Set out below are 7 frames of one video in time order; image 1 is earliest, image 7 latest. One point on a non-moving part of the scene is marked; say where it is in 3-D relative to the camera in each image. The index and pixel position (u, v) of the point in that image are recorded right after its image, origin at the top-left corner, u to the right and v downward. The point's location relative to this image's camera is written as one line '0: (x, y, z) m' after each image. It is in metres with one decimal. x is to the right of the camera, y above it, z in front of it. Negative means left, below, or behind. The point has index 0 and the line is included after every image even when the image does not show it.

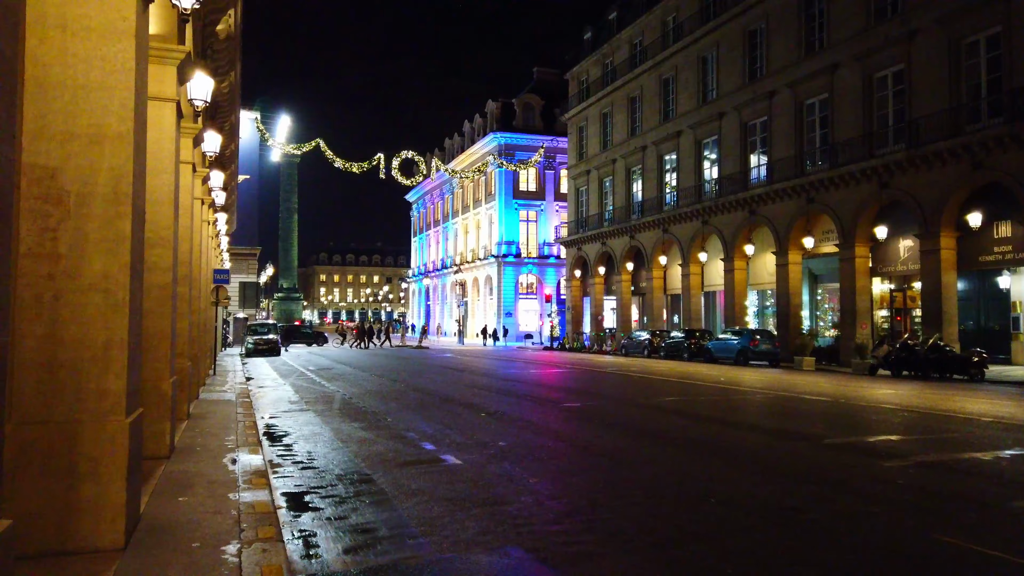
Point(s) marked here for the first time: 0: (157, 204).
0: (-4.0, +0.9, +8.8) m
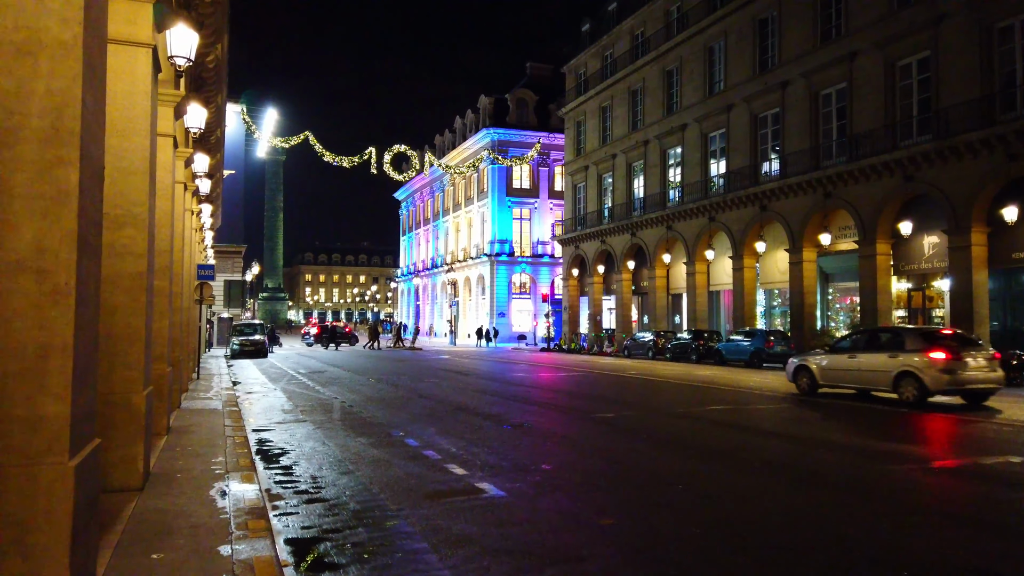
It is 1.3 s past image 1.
0: (-3.5, +1.0, +7.1) m
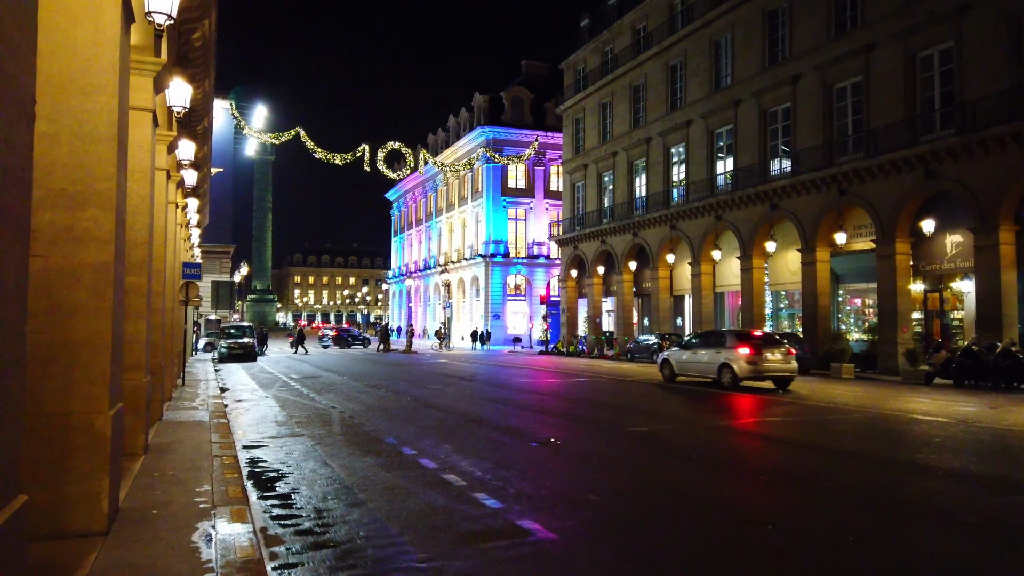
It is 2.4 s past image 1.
0: (-3.1, +1.1, +5.7) m
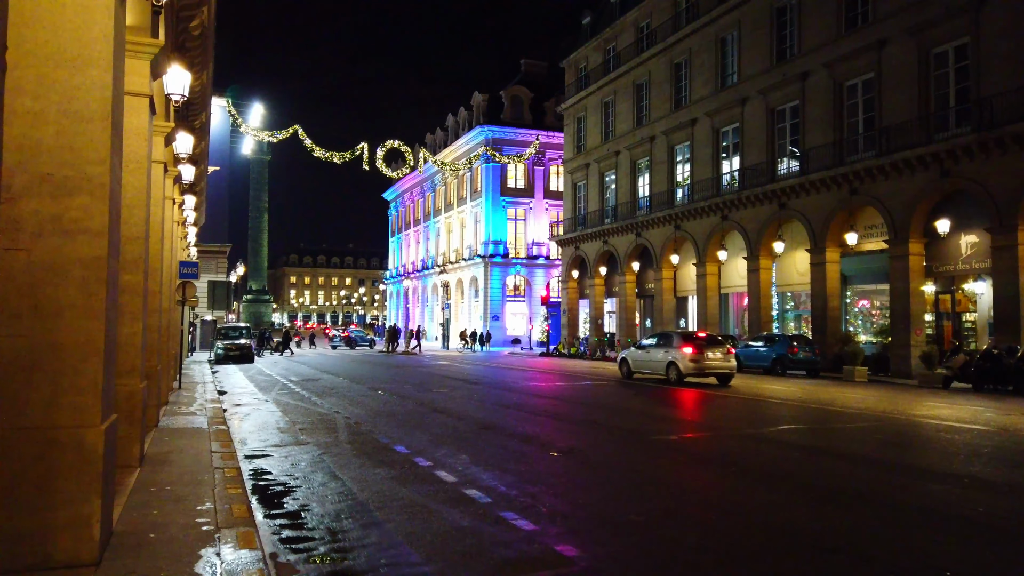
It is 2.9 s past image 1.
0: (-2.8, +1.1, +5.1) m
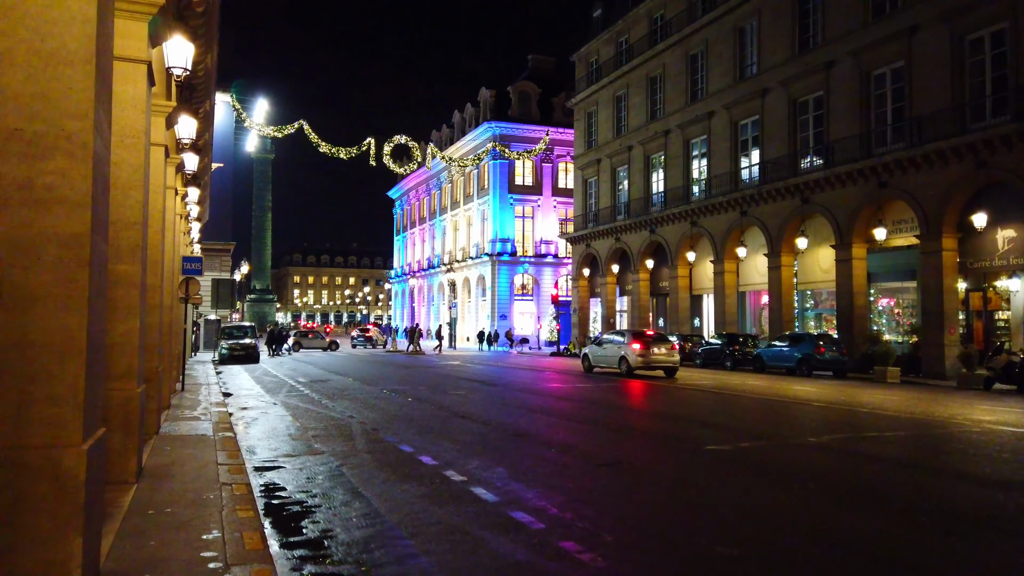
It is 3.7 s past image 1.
0: (-2.4, +1.2, +4.1) m
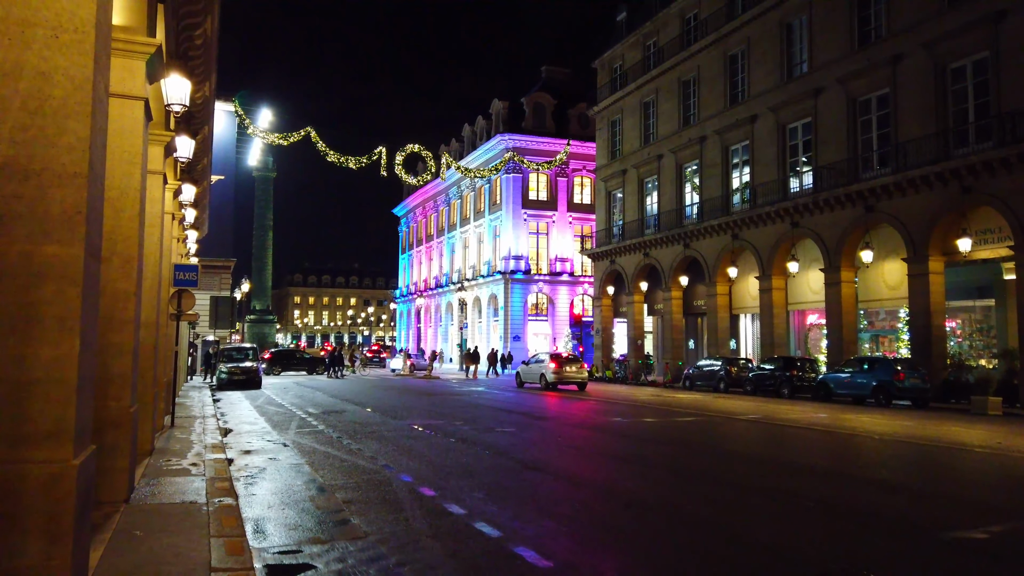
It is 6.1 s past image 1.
0: (-1.3, +1.2, +1.1) m
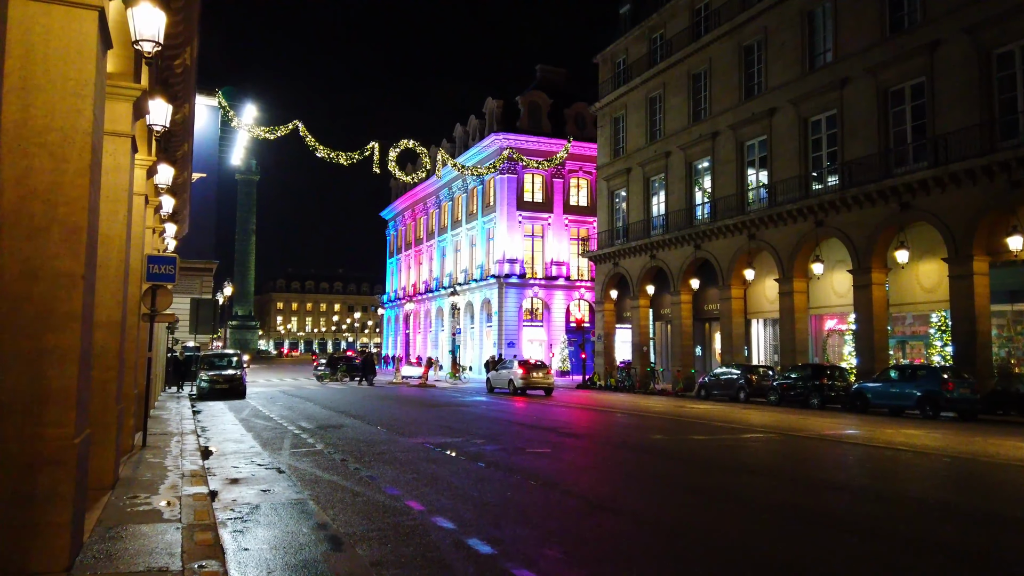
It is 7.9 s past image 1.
0: (-0.4, +1.4, -1.0) m
